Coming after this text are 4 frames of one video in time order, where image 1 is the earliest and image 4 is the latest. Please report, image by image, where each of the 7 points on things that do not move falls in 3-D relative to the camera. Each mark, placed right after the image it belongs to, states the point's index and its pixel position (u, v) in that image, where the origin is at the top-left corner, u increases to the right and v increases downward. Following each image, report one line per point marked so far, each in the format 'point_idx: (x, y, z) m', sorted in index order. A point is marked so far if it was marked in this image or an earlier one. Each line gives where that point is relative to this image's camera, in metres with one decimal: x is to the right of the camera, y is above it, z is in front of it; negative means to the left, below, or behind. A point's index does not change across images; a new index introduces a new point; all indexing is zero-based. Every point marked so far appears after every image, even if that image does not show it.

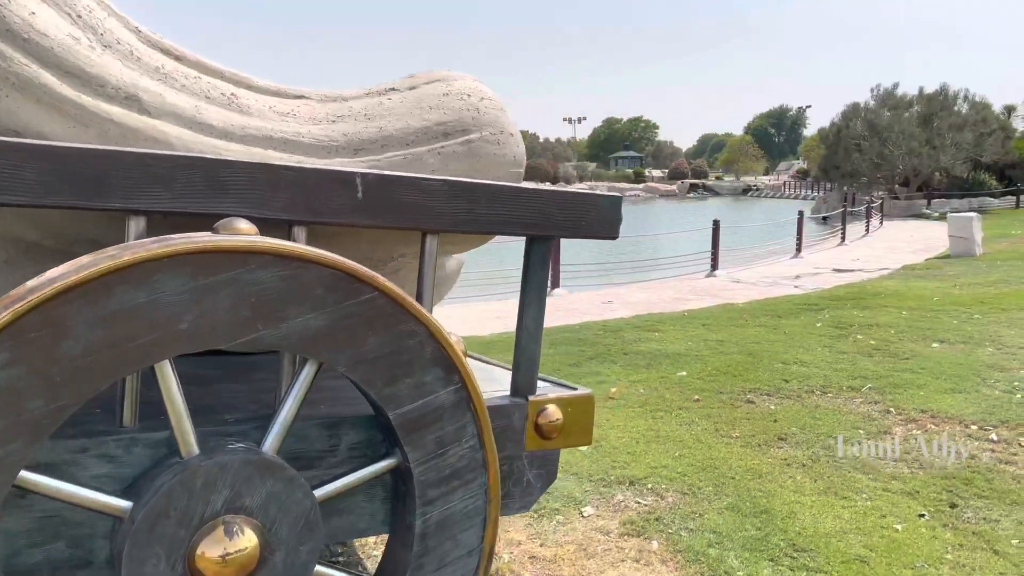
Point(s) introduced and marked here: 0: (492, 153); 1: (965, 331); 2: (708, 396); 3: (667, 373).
0: (-0.1, +0.5, +3.0) m
1: (+5.4, -0.5, +9.7) m
2: (+1.7, -0.9, +6.8) m
3: (+1.5, -0.8, +7.7) m
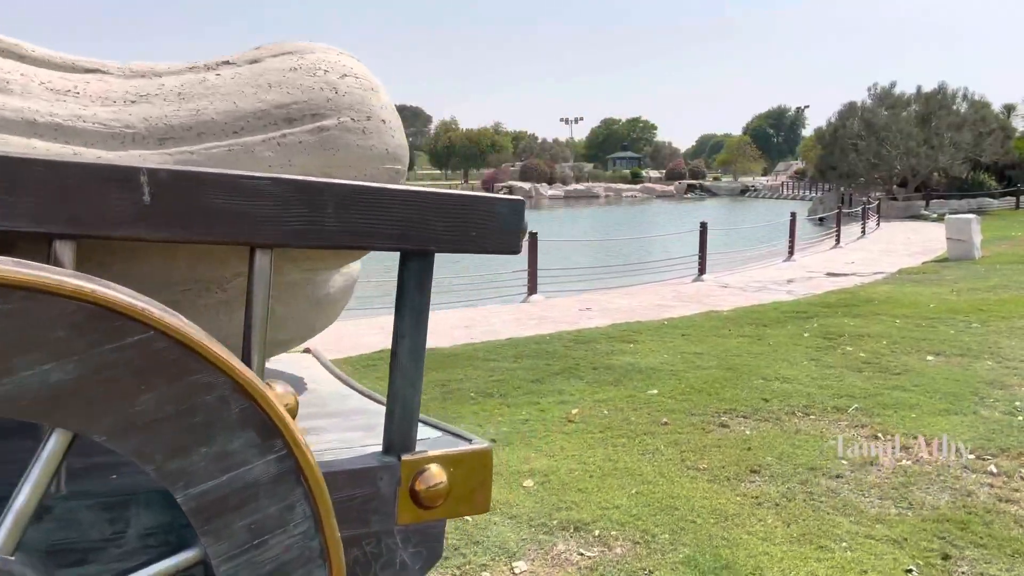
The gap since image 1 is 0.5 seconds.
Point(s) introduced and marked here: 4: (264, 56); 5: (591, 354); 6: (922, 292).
0: (-0.5, +0.4, +2.3) m
1: (+5.0, -0.6, +9.0) m
2: (+1.3, -1.0, +6.2) m
3: (+1.1, -0.9, +7.0) m
4: (-0.7, +0.7, +2.4) m
5: (+0.8, -0.7, +8.5) m
6: (+6.3, -0.1, +12.5) m
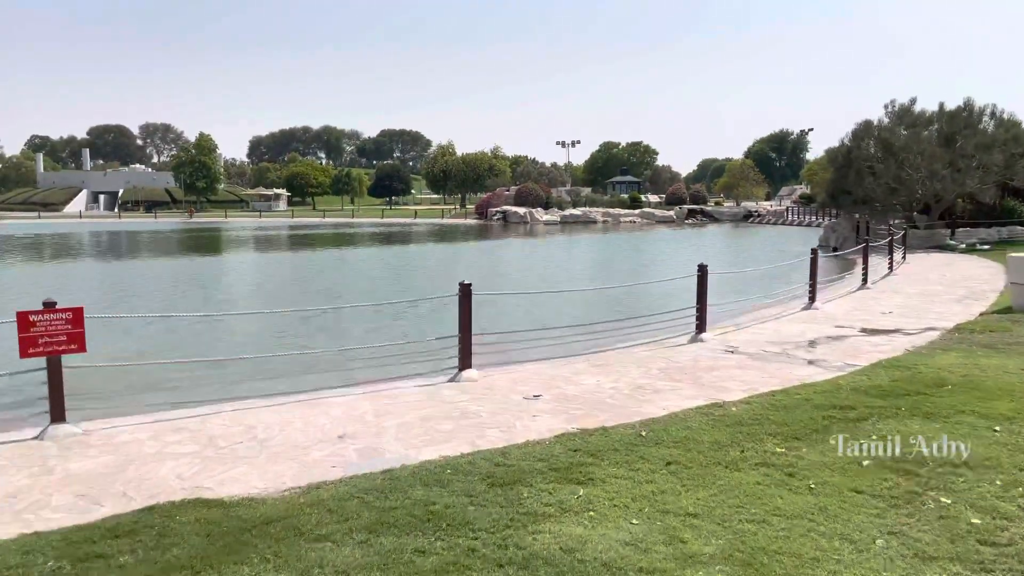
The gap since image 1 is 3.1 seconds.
0: (-1.3, -0.1, -1.2) m
1: (+4.2, -1.3, +5.5) m
2: (+0.4, -1.6, +2.7) m
3: (+0.2, -1.5, +3.5) m
4: (-1.6, +0.2, -1.1) m
5: (0.0, -1.4, +4.9) m
6: (+5.5, -0.9, +8.9) m
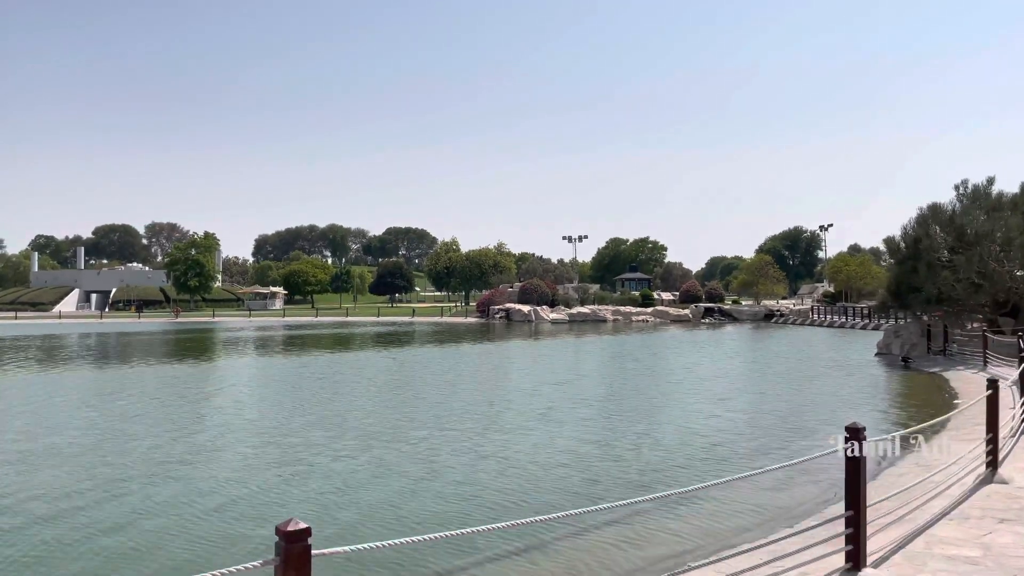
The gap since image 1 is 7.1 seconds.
0: (-1.7, +0.1, -6.9) m
1: (+3.8, -1.9, -0.5) m
2: (0.0, -1.9, -3.3) m
3: (-0.1, -1.9, -2.5) m
4: (-2.0, +0.4, -6.8) m
5: (-0.4, -1.9, -1.0) m
6: (+5.1, -1.9, +3.0) m
